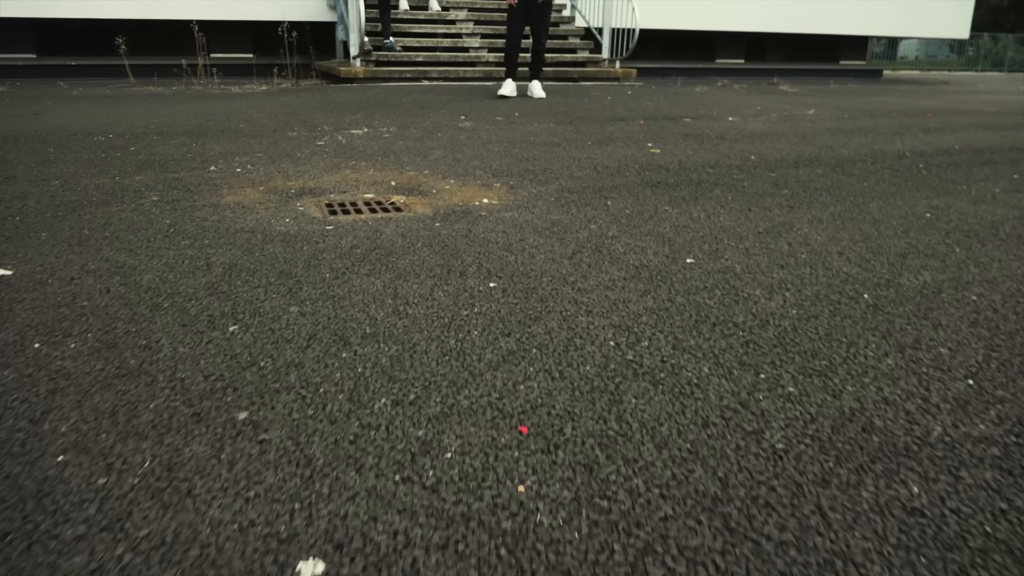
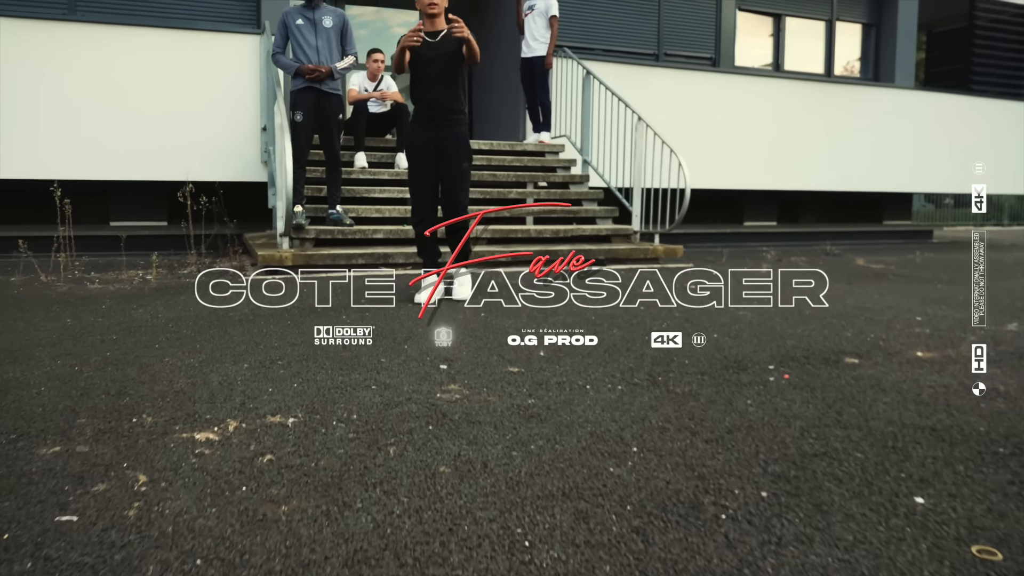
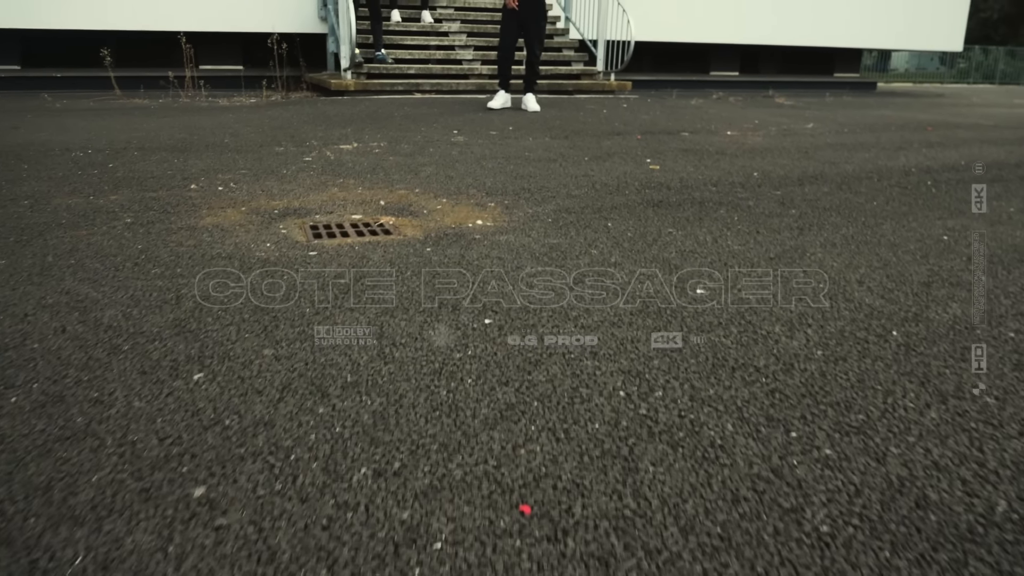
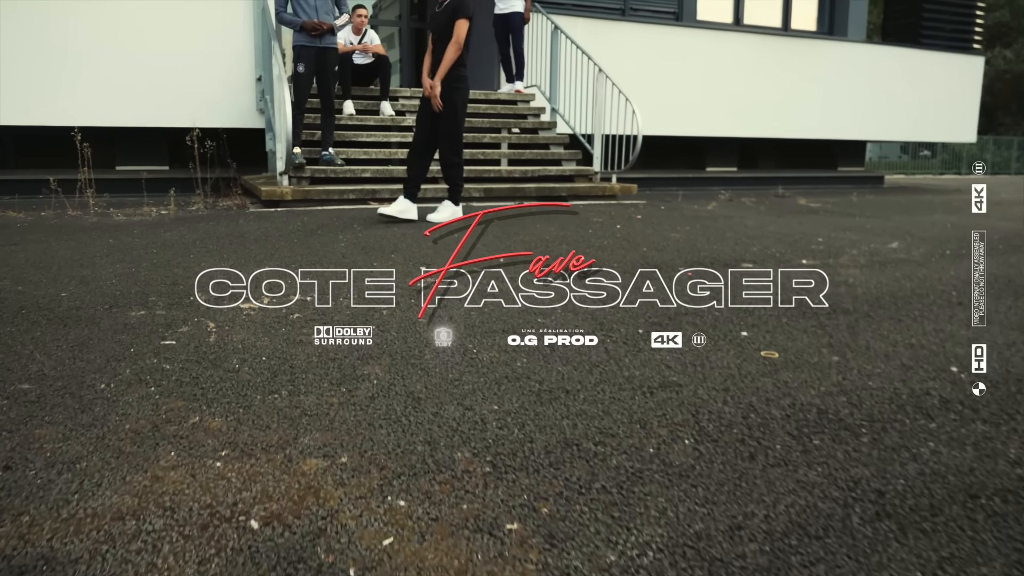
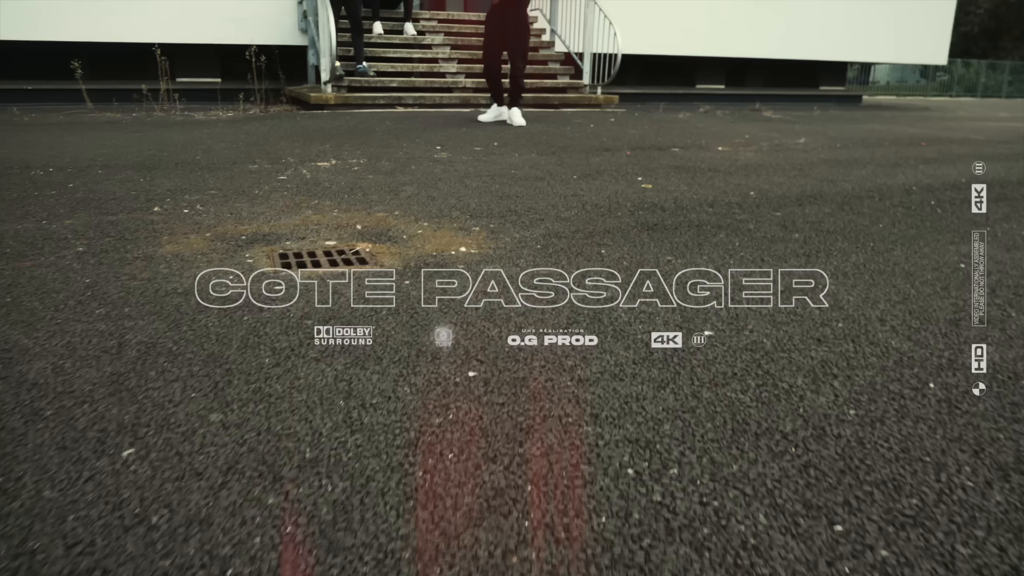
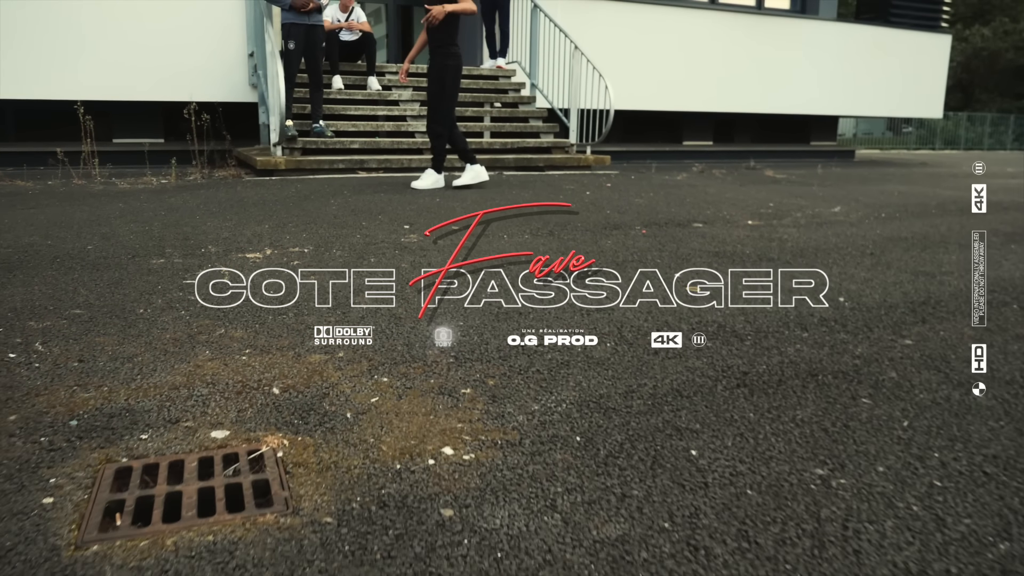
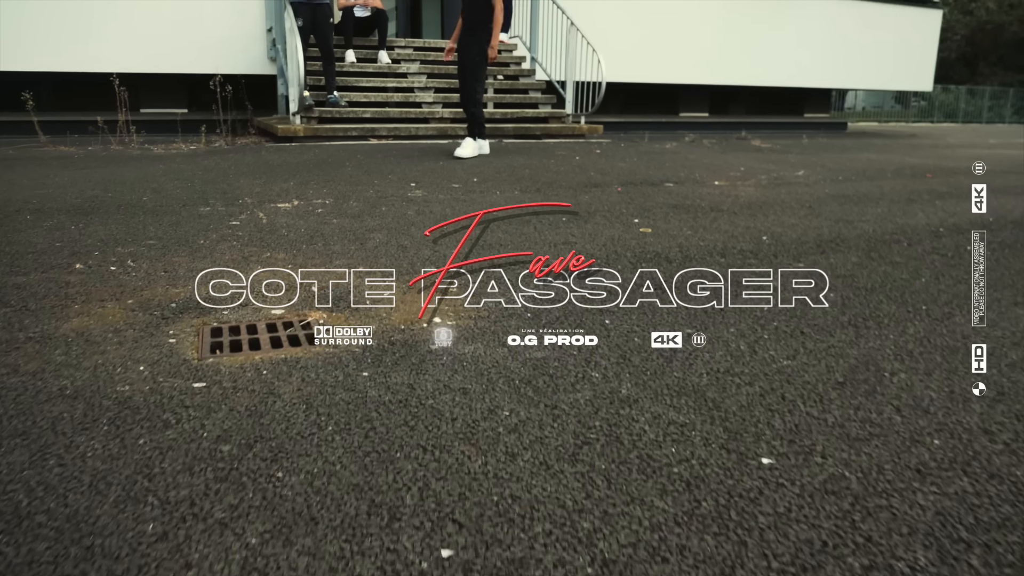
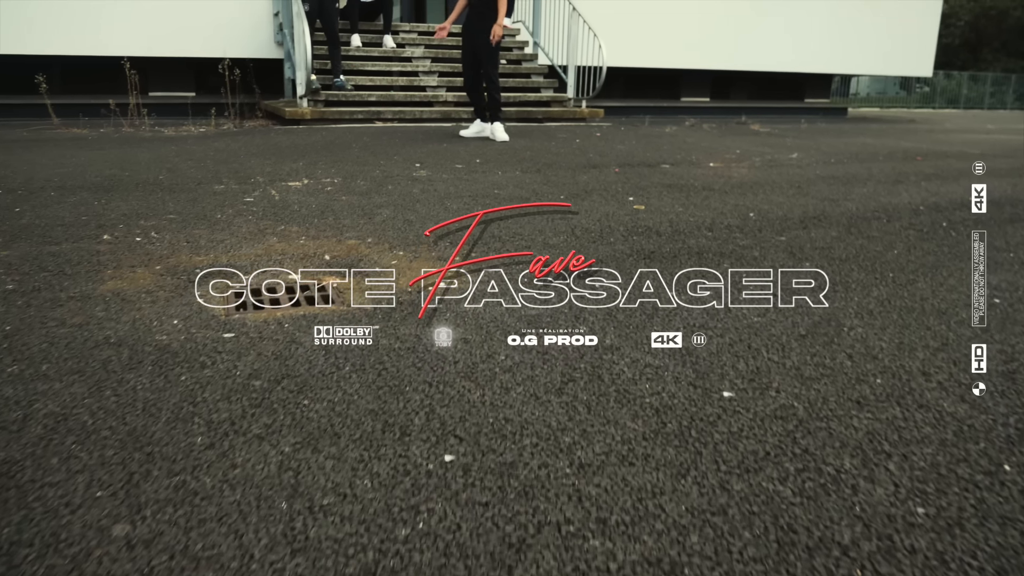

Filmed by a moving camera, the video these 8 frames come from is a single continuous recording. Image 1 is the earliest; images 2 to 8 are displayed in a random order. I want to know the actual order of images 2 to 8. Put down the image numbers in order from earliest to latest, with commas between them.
3, 5, 8, 7, 6, 4, 2
